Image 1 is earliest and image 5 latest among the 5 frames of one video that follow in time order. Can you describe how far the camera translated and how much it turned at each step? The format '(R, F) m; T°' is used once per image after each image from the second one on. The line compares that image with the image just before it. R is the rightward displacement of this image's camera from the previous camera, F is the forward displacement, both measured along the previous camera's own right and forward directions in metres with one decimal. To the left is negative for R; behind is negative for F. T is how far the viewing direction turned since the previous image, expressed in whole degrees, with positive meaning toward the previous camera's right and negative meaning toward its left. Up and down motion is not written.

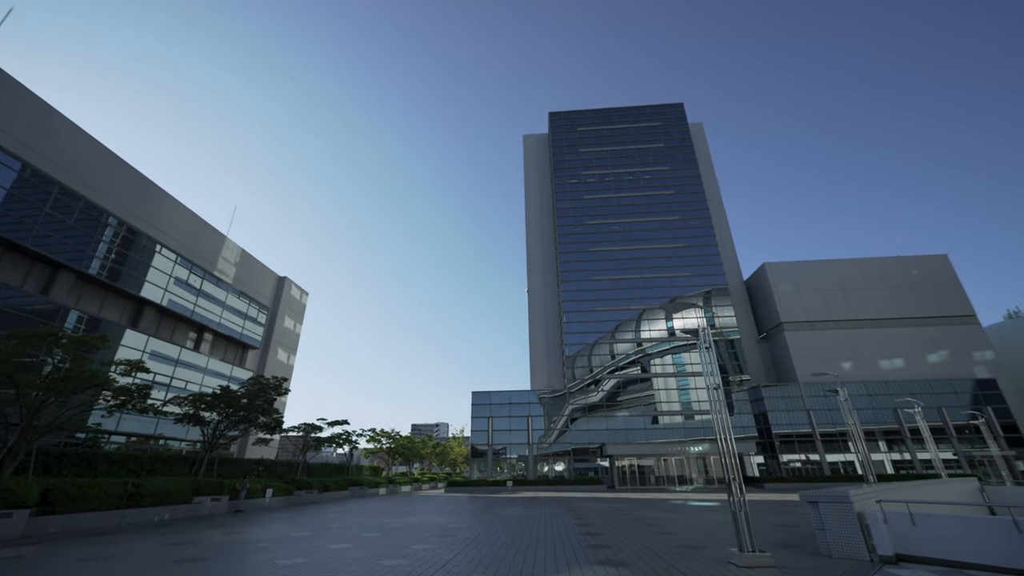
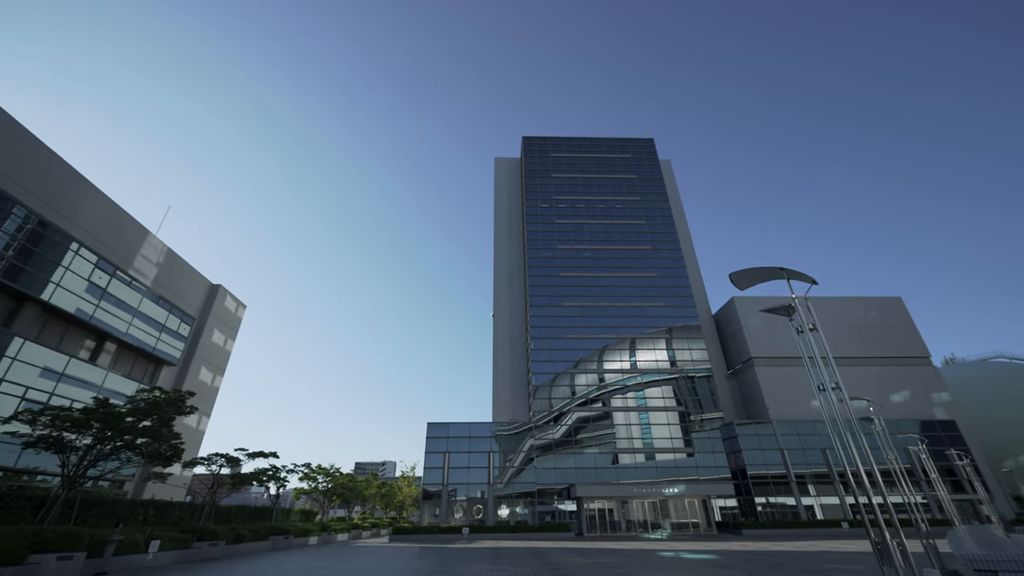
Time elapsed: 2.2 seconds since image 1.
(-0.8, +3.6) m; +5°
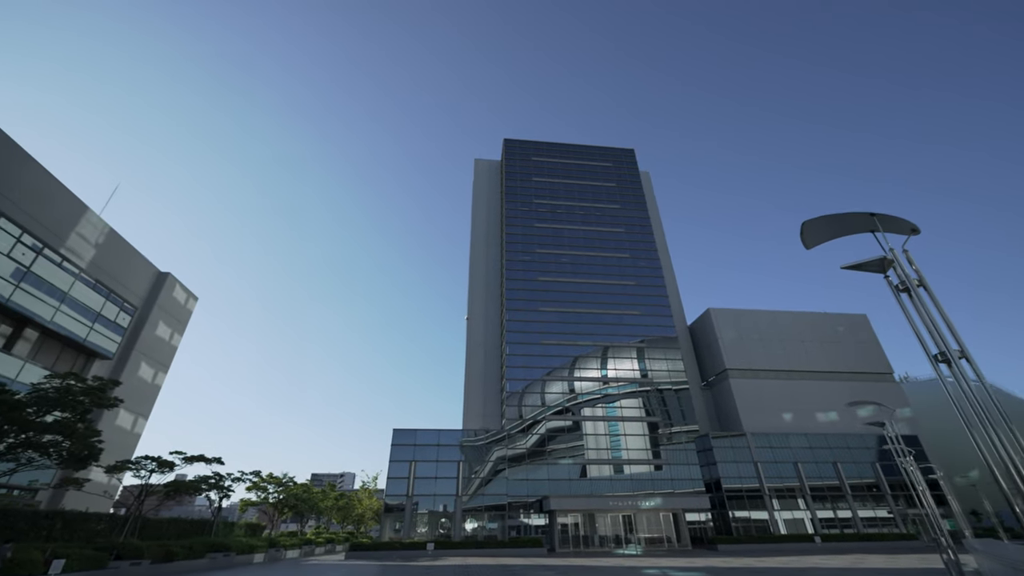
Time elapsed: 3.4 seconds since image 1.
(-0.6, +1.8) m; +4°
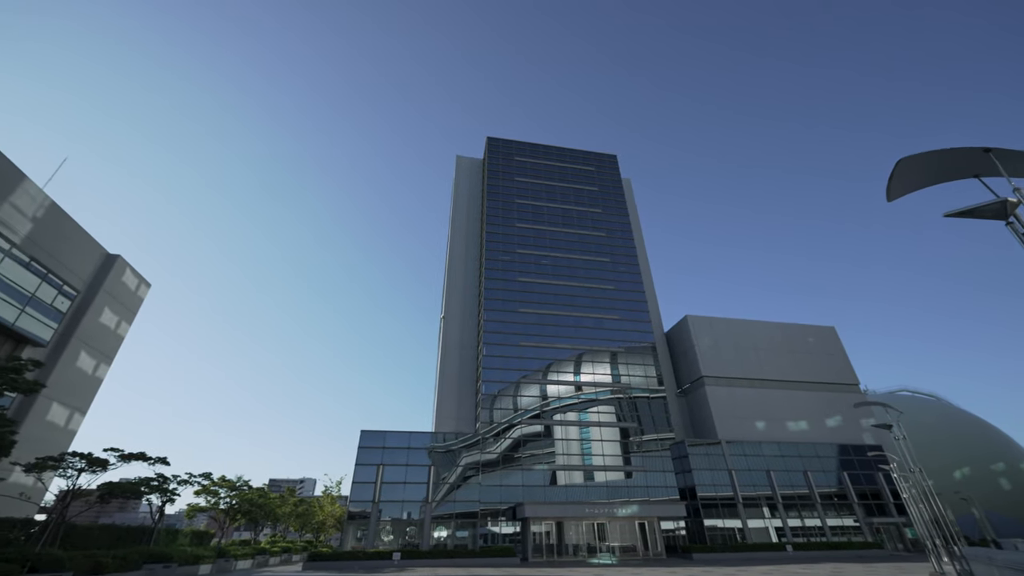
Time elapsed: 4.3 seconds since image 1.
(-0.7, +1.3) m; +4°
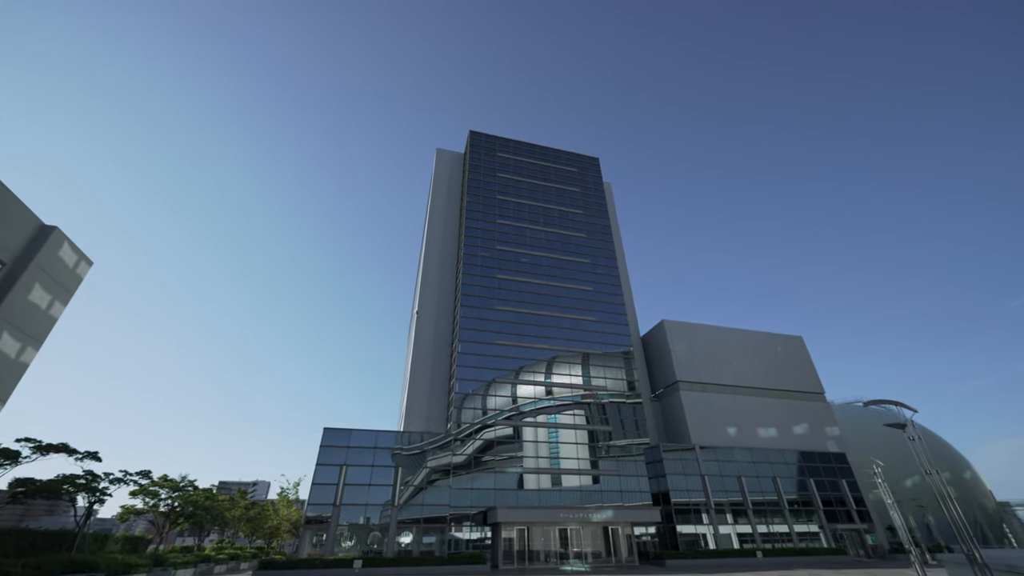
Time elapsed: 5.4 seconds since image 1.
(-0.8, +1.5) m; +4°
